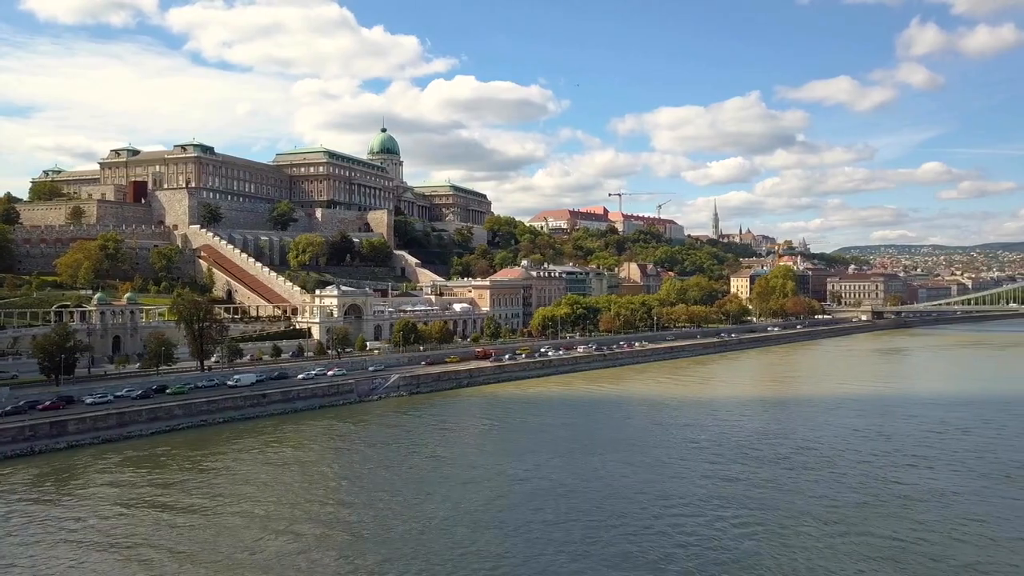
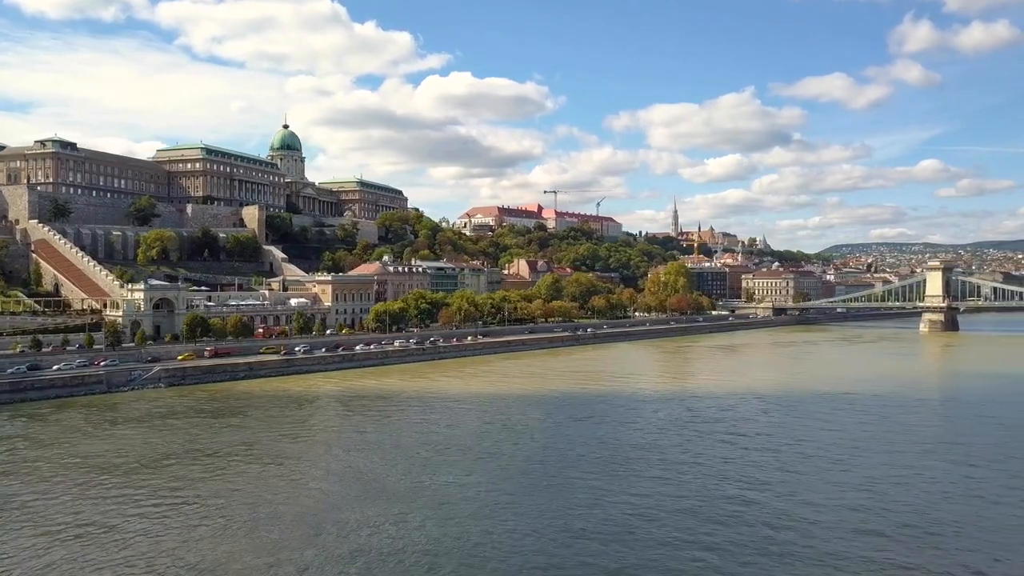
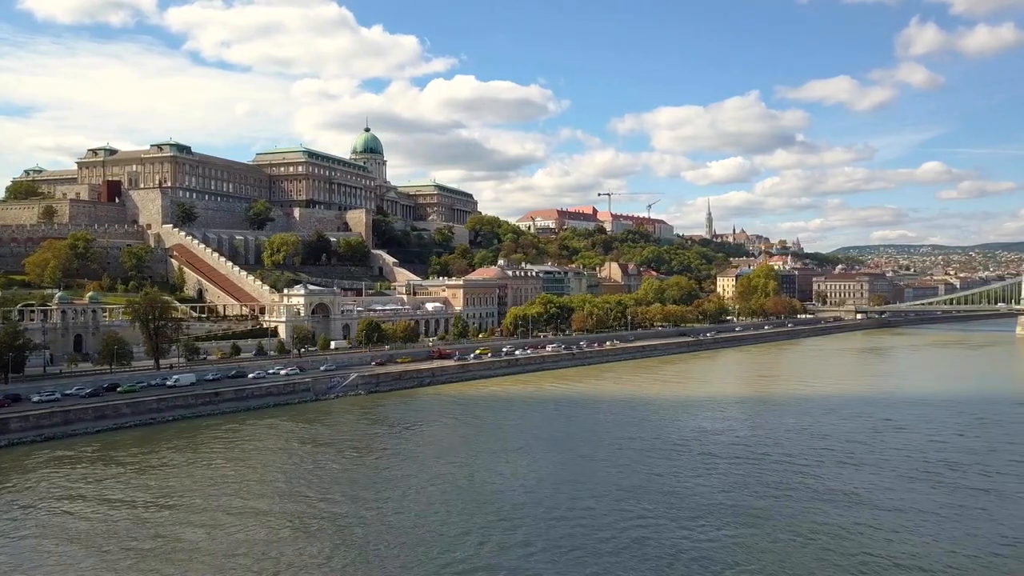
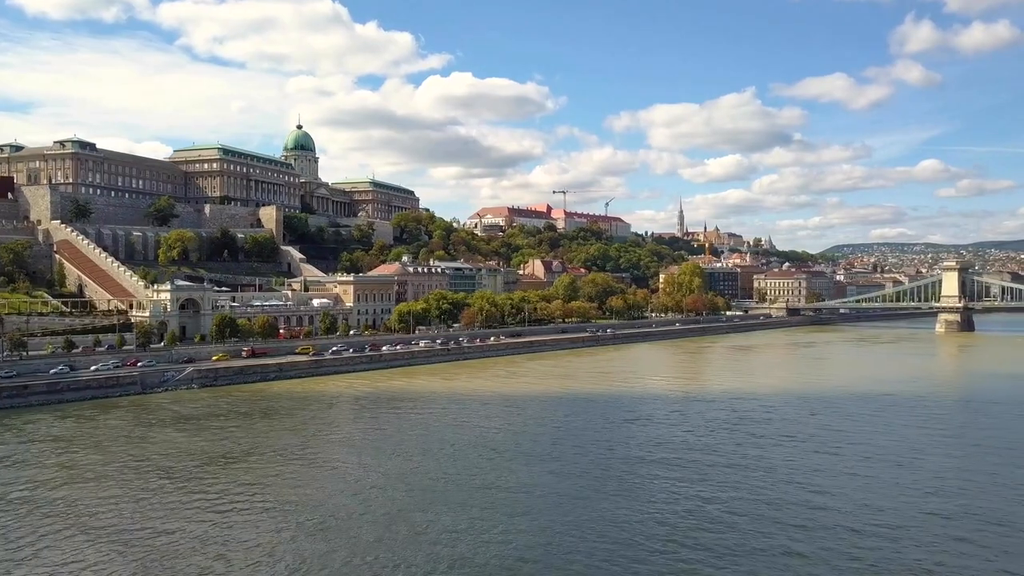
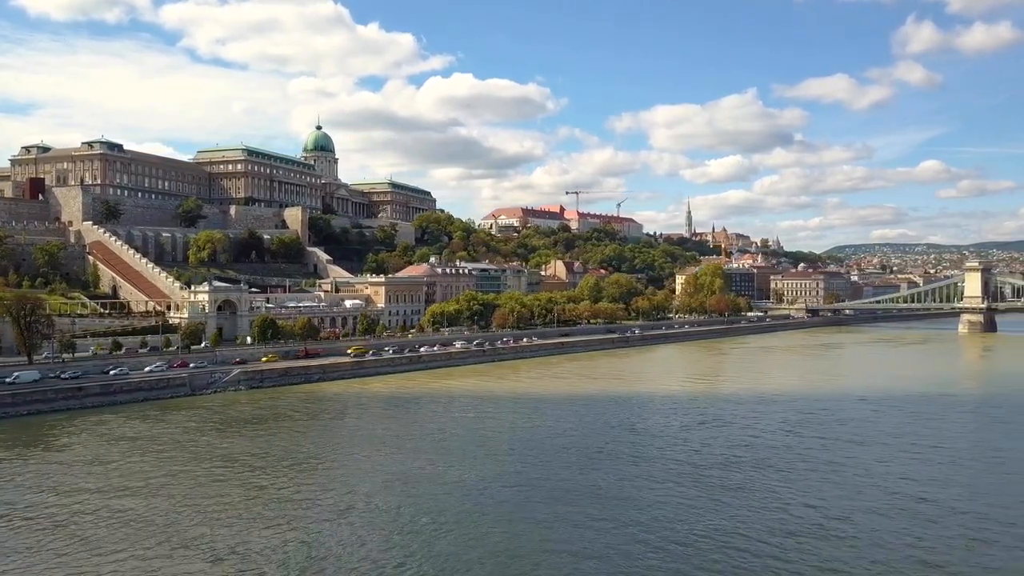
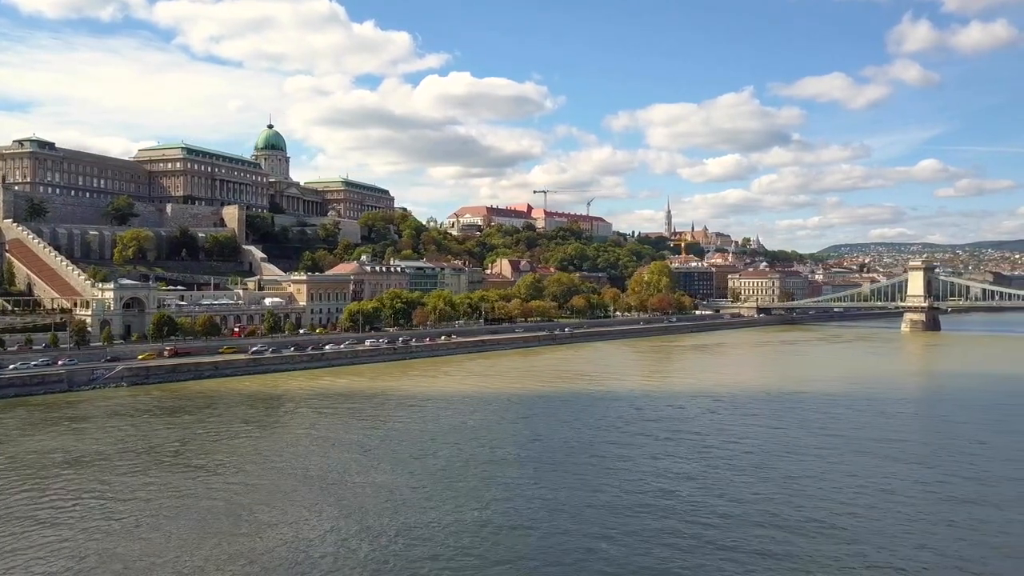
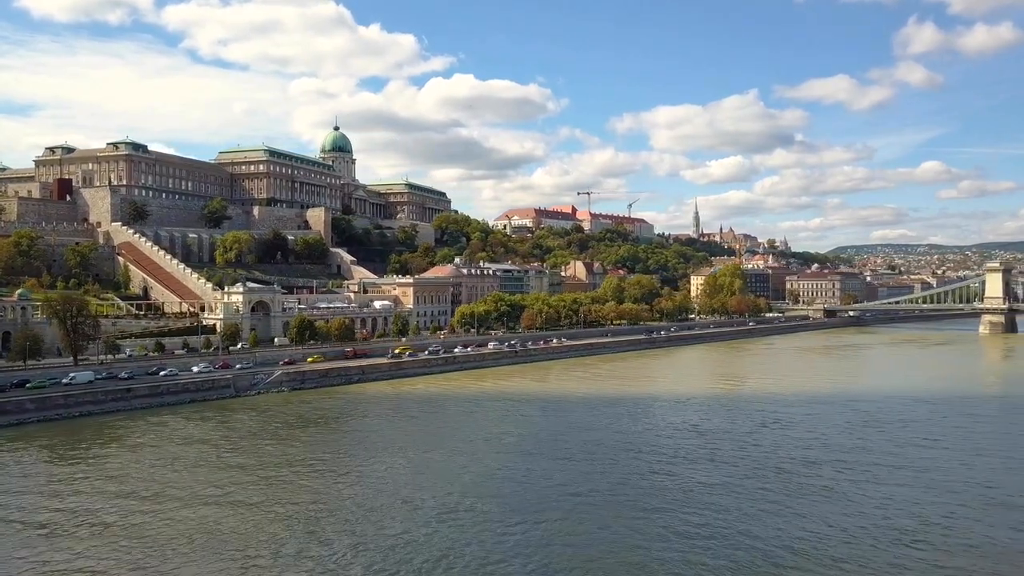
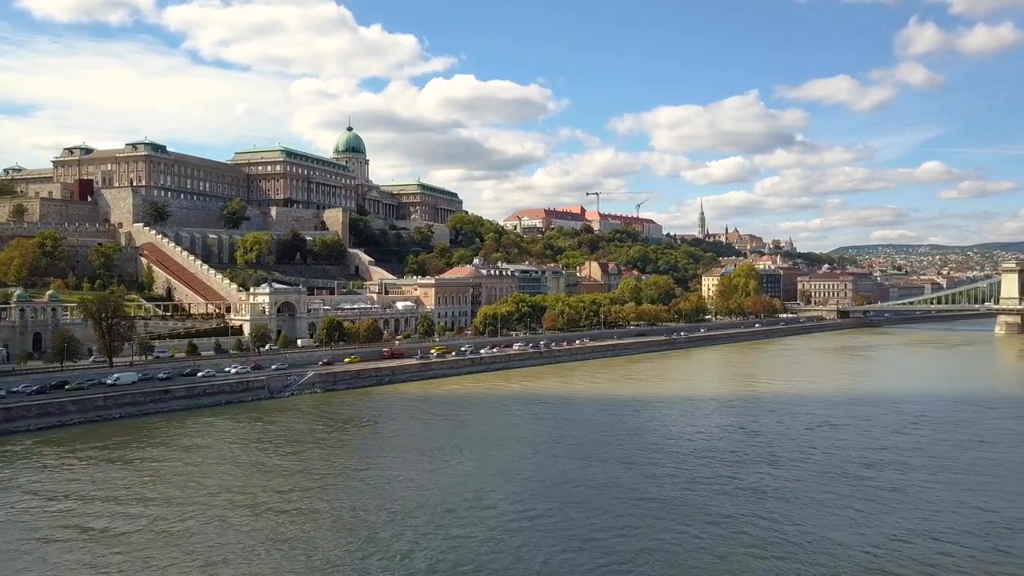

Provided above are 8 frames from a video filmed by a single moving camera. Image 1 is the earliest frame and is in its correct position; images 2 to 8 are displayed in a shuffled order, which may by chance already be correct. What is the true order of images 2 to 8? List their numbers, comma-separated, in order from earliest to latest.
3, 8, 7, 5, 4, 2, 6
